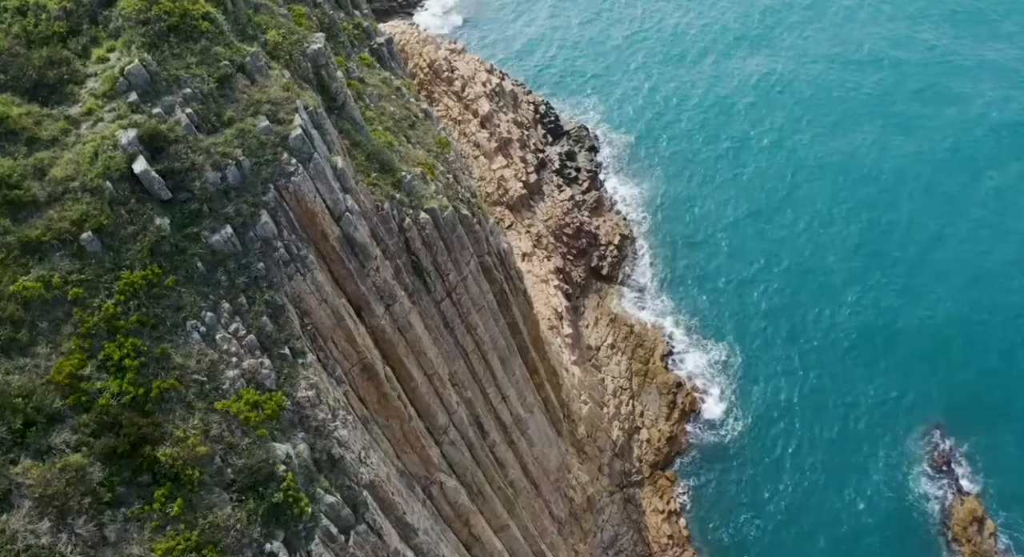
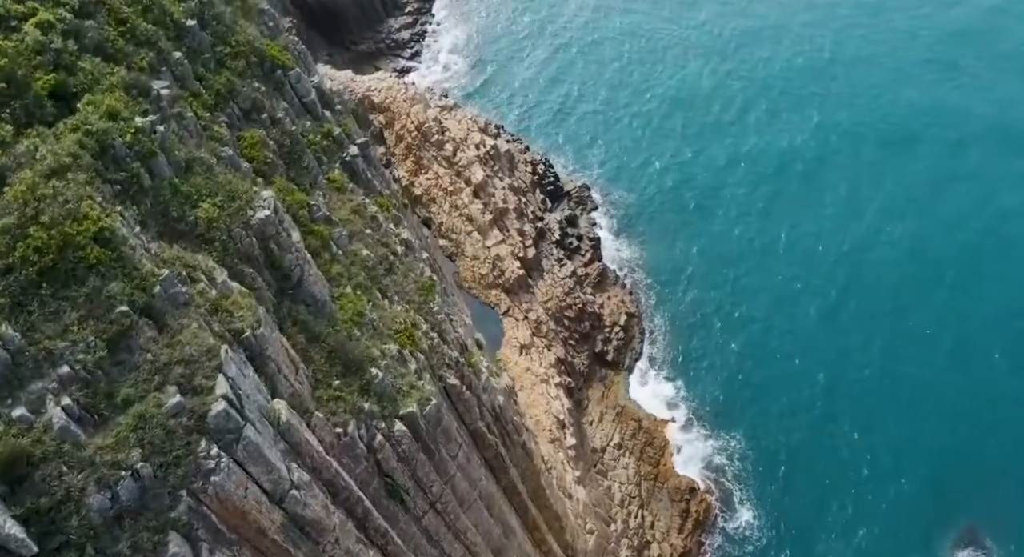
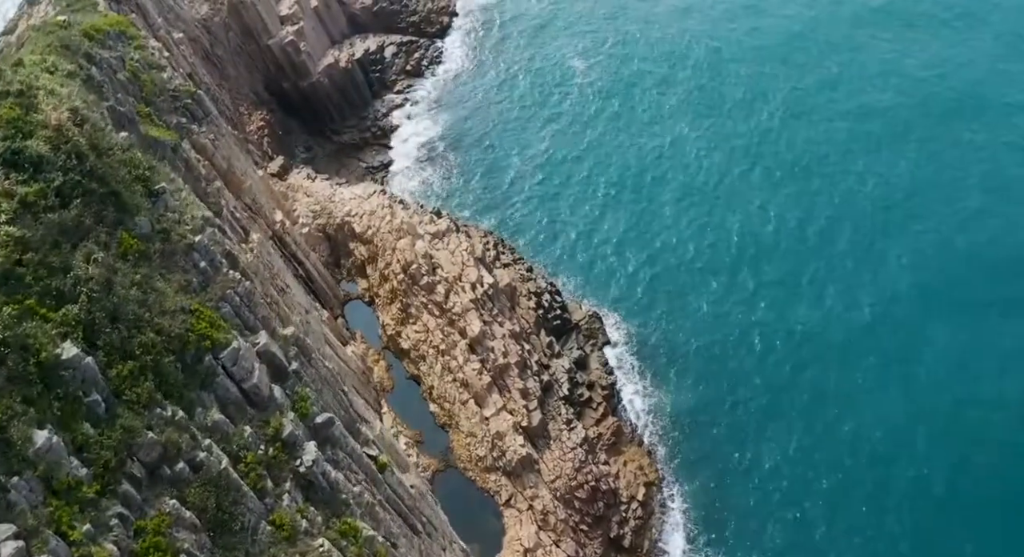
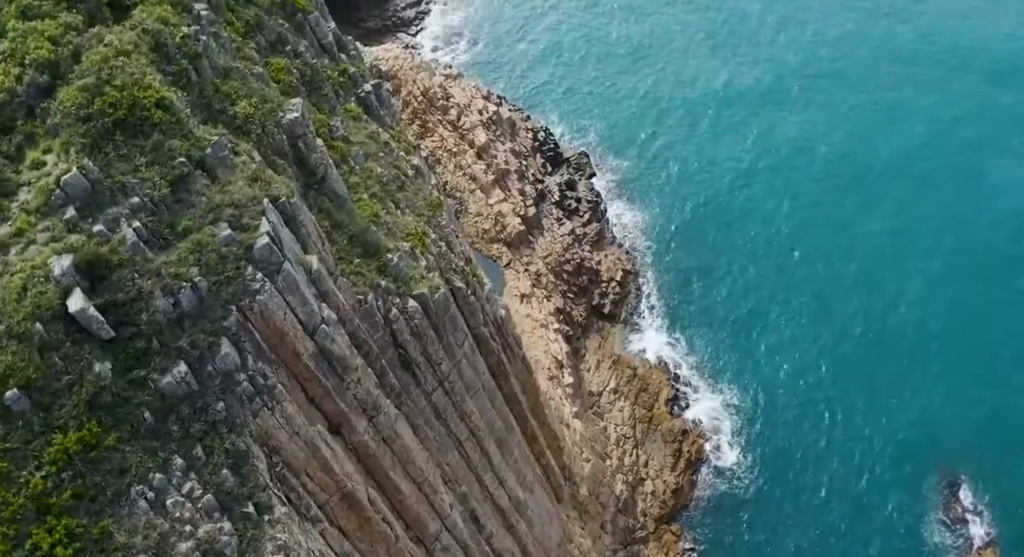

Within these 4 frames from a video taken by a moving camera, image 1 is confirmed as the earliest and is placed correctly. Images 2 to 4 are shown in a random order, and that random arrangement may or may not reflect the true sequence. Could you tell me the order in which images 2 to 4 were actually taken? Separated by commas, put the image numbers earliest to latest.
4, 2, 3
